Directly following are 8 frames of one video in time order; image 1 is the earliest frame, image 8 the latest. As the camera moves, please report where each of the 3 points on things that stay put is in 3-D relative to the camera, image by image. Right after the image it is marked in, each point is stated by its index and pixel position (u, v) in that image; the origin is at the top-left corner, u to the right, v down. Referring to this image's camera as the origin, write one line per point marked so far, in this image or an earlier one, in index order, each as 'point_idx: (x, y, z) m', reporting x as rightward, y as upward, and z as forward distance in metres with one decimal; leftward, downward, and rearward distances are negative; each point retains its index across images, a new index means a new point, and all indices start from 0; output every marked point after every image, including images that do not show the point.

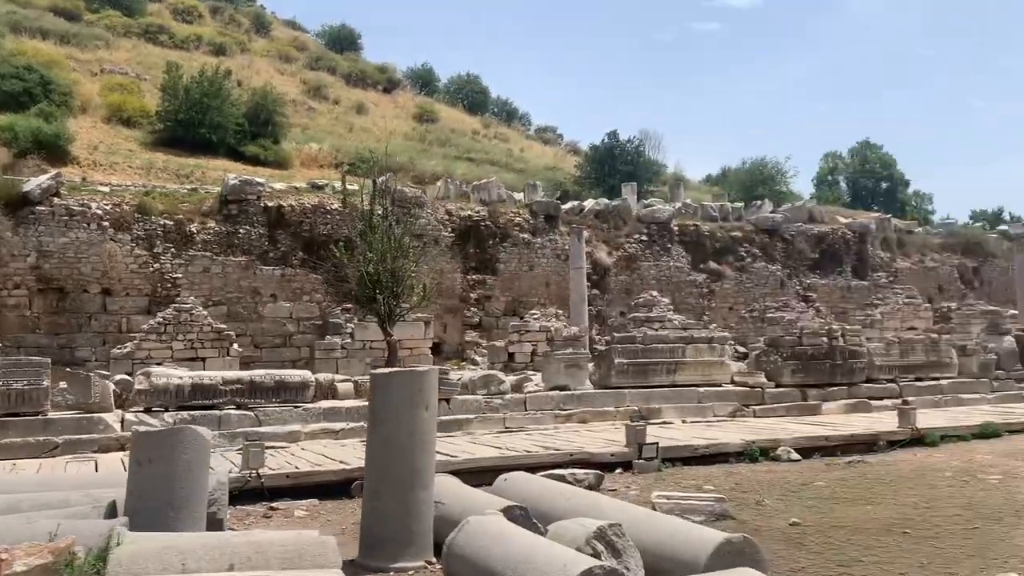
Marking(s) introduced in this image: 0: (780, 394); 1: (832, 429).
0: (+3.9, -1.5, +12.5) m
1: (+3.6, -1.6, +9.8) m
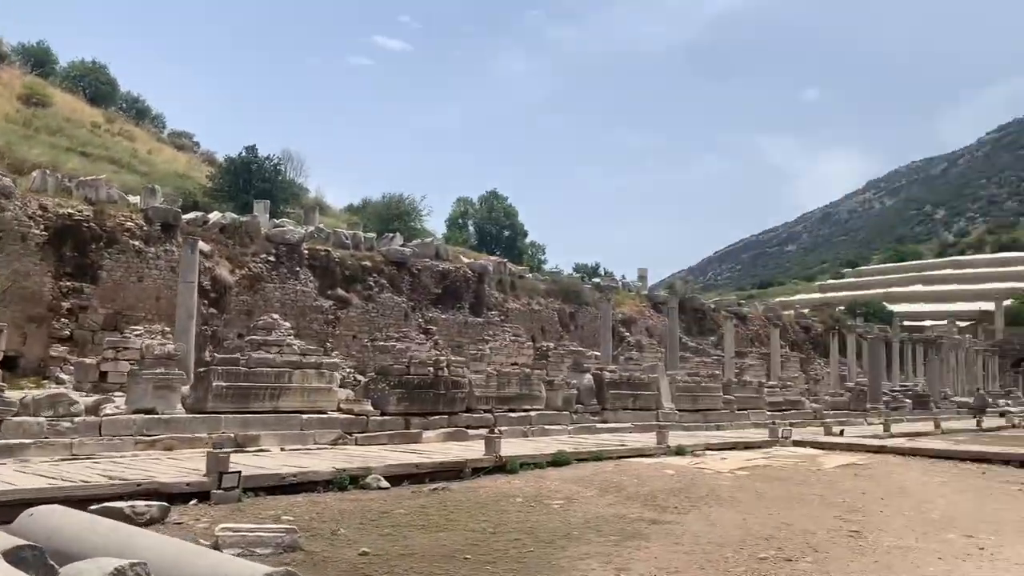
0: (-1.8, -2.0, +12.6) m
1: (-1.0, -1.9, +10.0) m
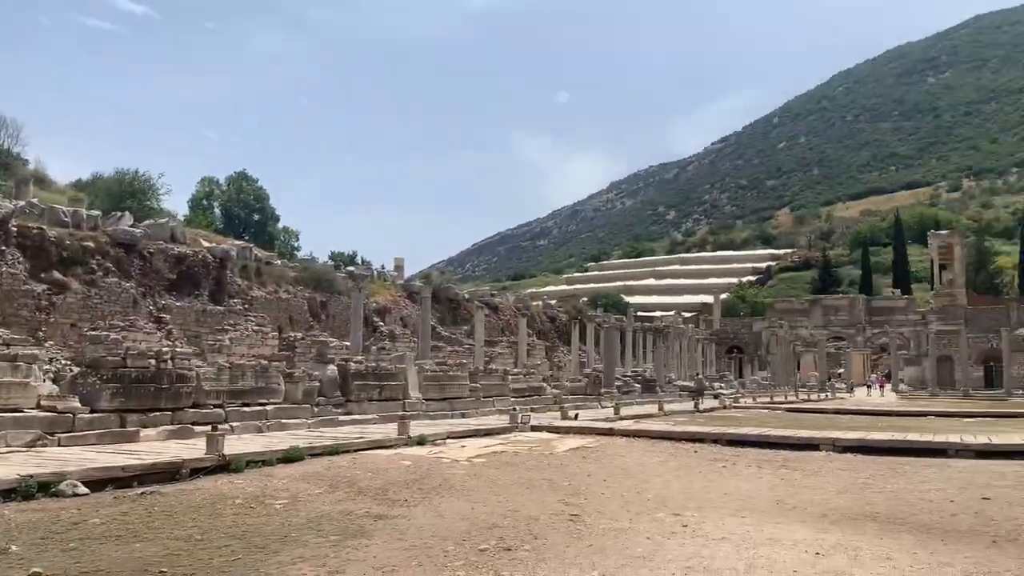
0: (-5.4, -1.7, +11.3) m
1: (-3.9, -1.8, +9.0) m
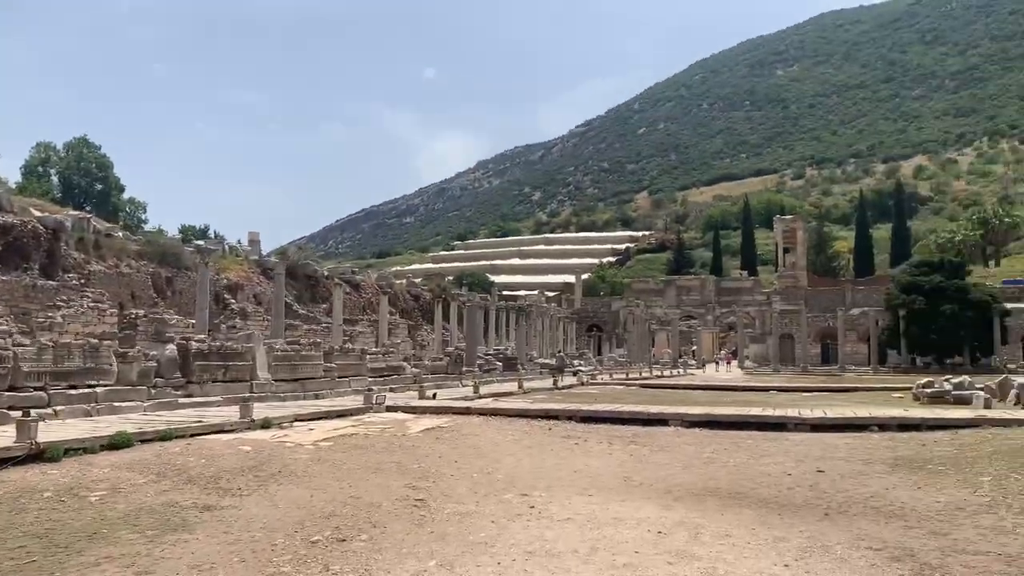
0: (-7.2, -1.4, +10.0) m
1: (-5.4, -1.5, +8.0) m
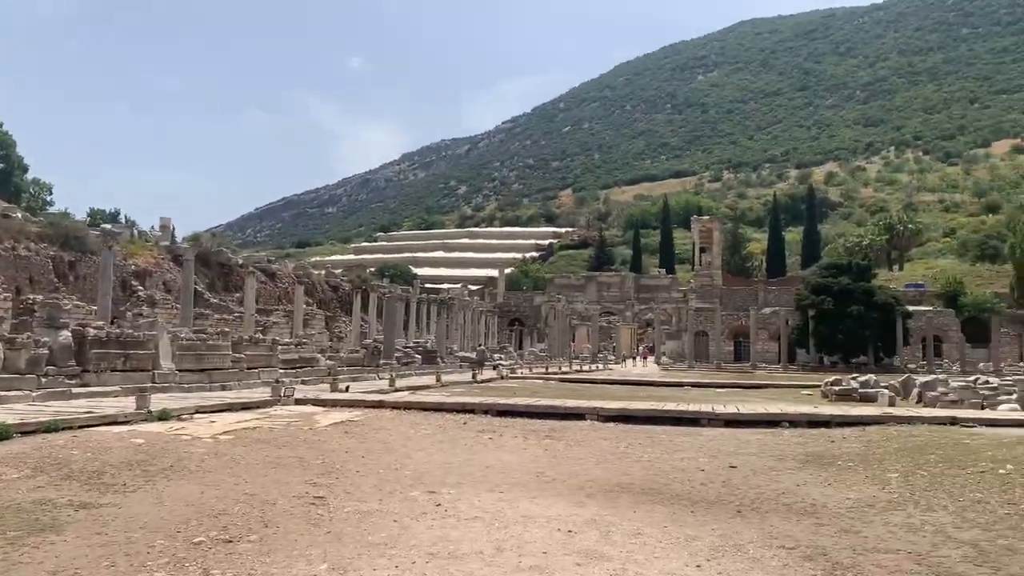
0: (-8.2, -1.1, +9.0) m
1: (-6.2, -1.3, +7.2) m
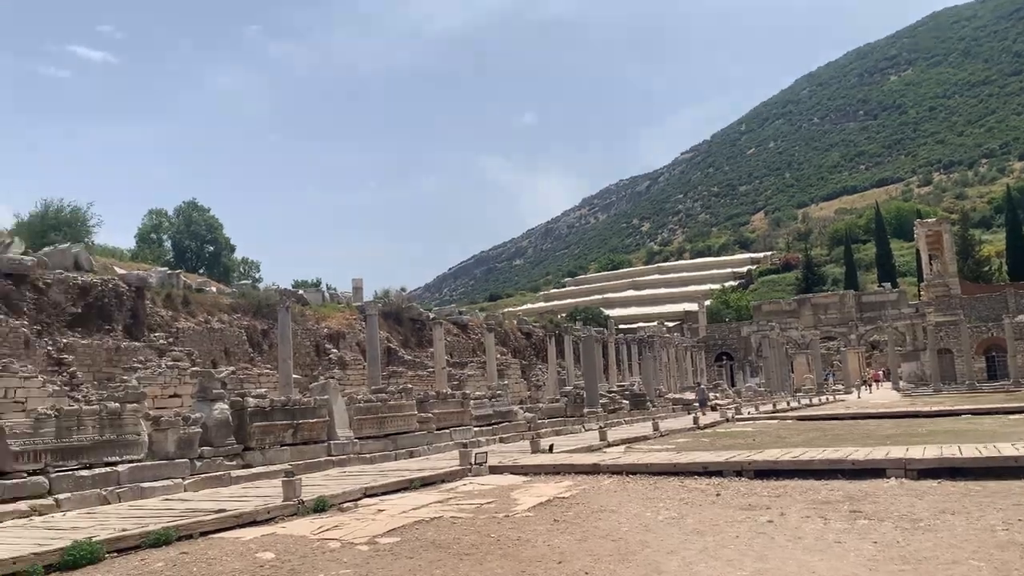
0: (-6.0, -1.9, +7.2) m
1: (-4.4, -1.8, +5.0) m
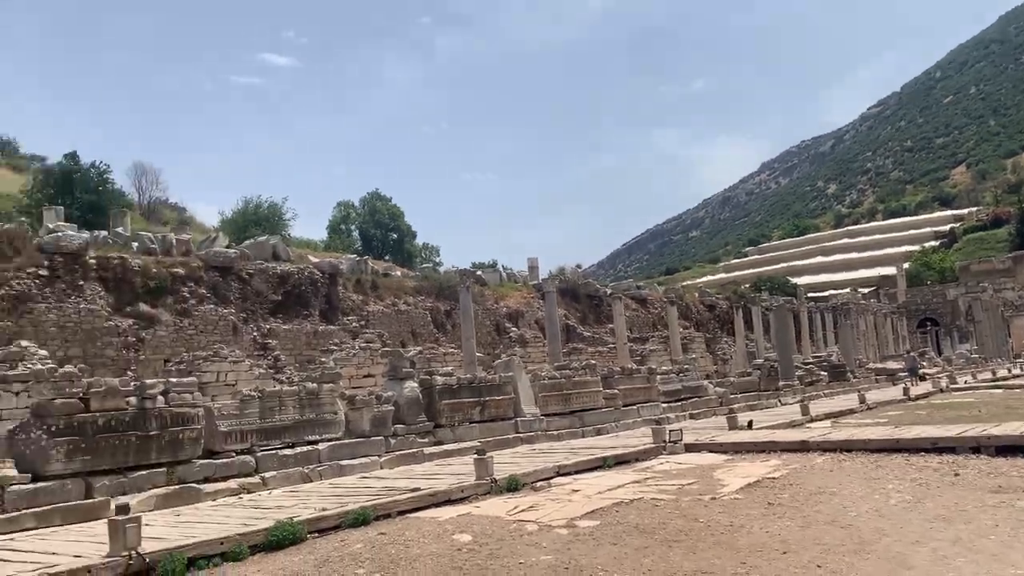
0: (-4.3, -1.8, +7.8) m
1: (-3.2, -1.7, +5.4) m
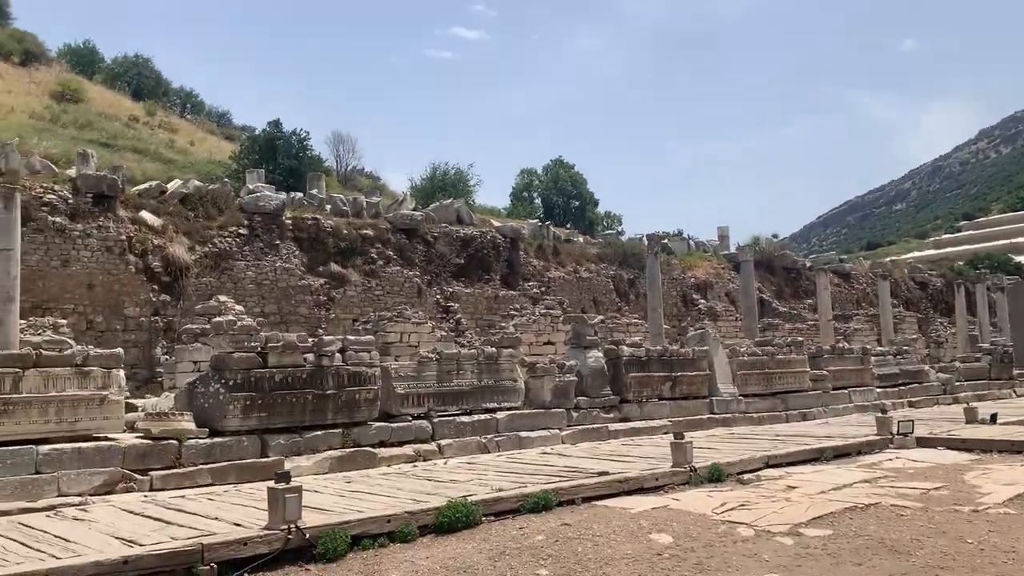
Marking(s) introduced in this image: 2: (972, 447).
0: (-2.6, -1.4, +7.6) m
1: (-2.1, -1.4, +5.0) m
2: (+4.8, -1.6, +8.9) m
